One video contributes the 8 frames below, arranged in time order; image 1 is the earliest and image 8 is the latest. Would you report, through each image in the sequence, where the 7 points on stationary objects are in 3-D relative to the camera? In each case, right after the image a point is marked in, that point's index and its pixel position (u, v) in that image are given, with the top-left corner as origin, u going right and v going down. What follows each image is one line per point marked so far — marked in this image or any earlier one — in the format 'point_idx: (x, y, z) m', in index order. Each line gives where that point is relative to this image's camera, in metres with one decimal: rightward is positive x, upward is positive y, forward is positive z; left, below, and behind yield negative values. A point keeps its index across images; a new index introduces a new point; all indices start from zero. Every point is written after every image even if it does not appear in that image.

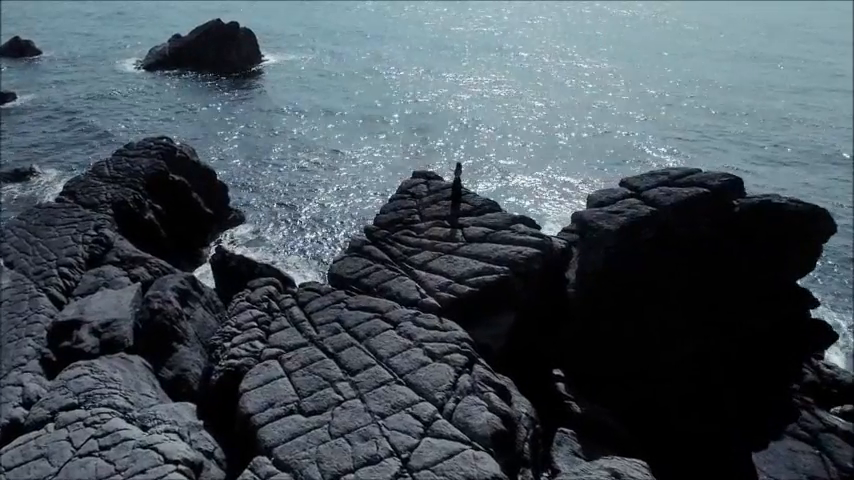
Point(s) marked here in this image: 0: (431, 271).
0: (+0.1, -0.7, +14.2) m
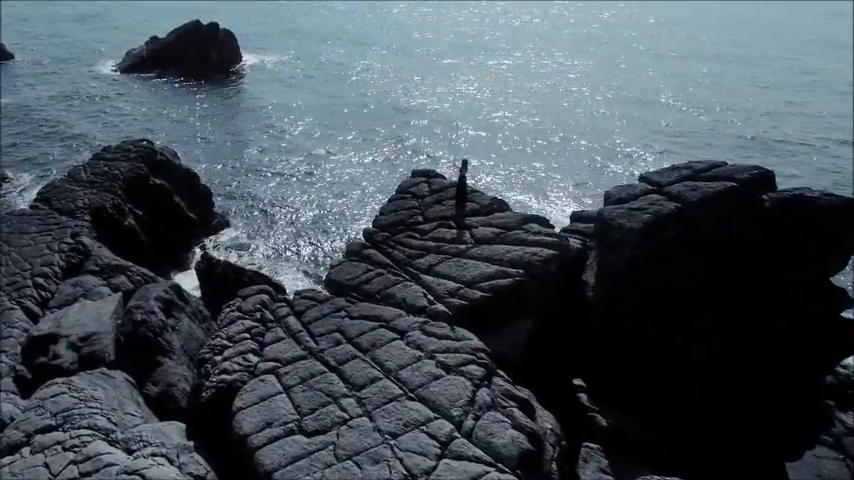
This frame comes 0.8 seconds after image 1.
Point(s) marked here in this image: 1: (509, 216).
0: (+0.3, -0.8, +13.2) m
1: (+1.9, +0.5, +14.0) m
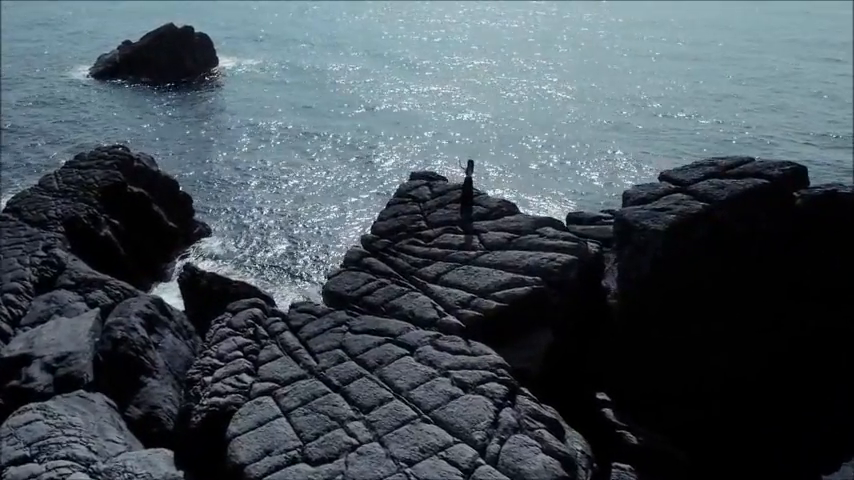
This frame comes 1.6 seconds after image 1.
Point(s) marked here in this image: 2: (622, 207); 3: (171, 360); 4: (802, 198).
0: (+0.4, -0.9, +12.3) m
1: (+2.0, +0.4, +13.1) m
2: (+3.7, +0.6, +11.9) m
3: (-6.0, -2.8, +14.7) m
4: (+7.1, +0.8, +11.7) m
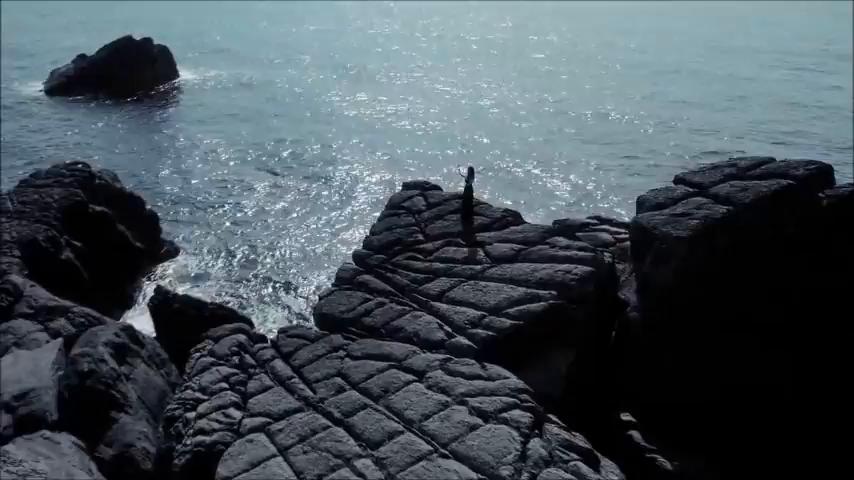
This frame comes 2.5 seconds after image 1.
0: (+0.5, -1.1, +11.4) m
1: (+2.0, +0.2, +12.3) m
2: (+3.8, +0.5, +11.2) m
3: (-6.0, -3.3, +13.4) m
4: (+7.2, +0.8, +11.1) m
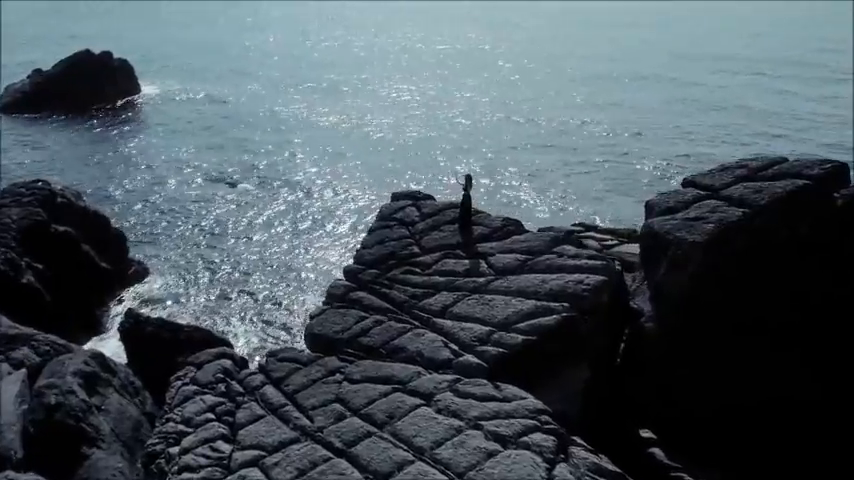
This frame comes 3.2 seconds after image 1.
0: (+0.5, -1.3, +10.7) m
1: (+2.0, 0.0, +11.7) m
2: (+3.8, +0.4, +10.7) m
3: (-6.0, -3.7, +12.3) m
4: (+7.2, +0.8, +10.8) m
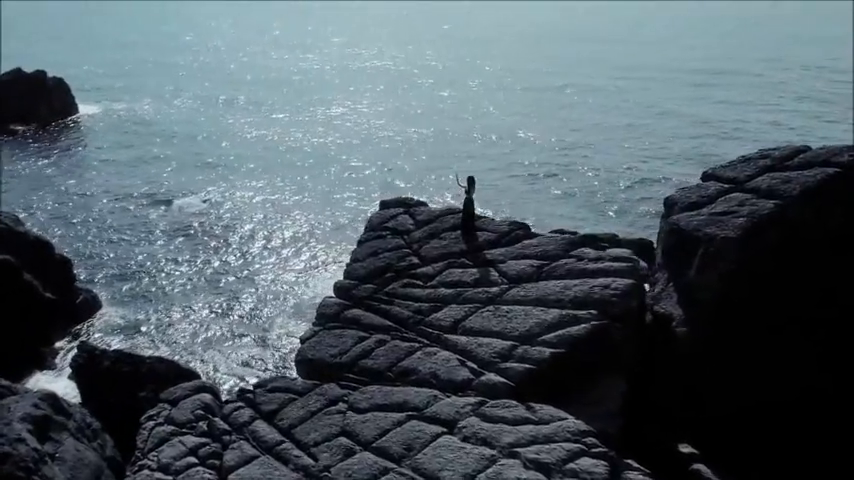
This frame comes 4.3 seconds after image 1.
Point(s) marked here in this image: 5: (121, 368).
0: (+0.7, -1.5, +9.7) m
1: (+2.0, 0.0, +10.8) m
2: (+3.9, +0.4, +10.0) m
3: (-5.8, -4.1, +10.7) m
4: (+7.2, +0.9, +10.4) m
5: (-6.7, -2.8, +13.8) m
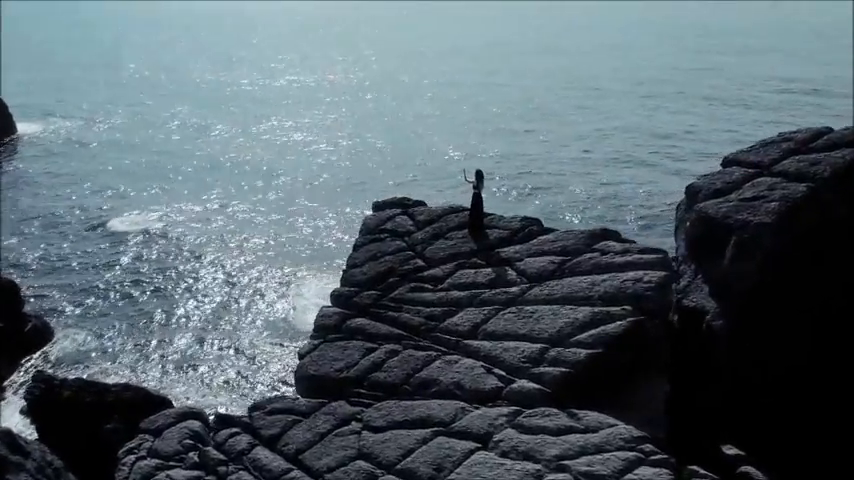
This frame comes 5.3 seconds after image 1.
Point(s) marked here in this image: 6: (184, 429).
0: (+1.0, -1.4, +8.9) m
1: (+2.1, 0.0, +10.1) m
2: (+4.1, +0.6, +9.4) m
3: (-5.5, -4.3, +9.4) m
4: (+7.3, +1.2, +10.1) m
5: (-6.7, -3.1, +12.4) m
6: (-3.5, -2.8, +9.1) m
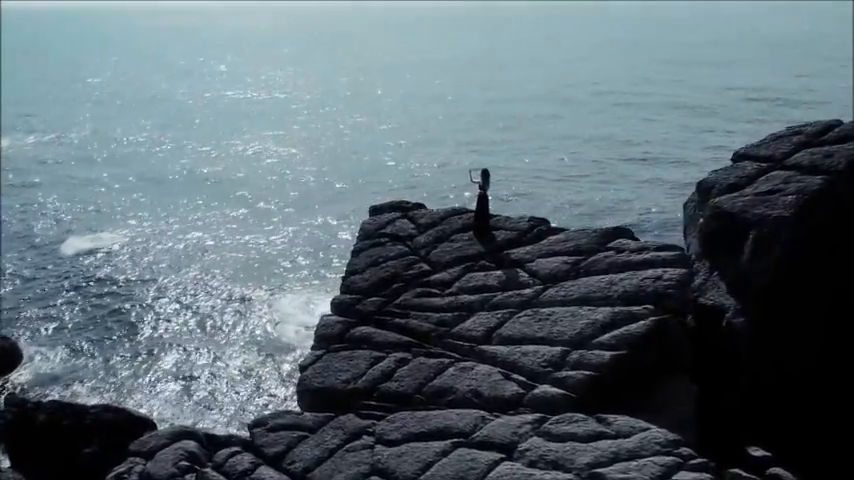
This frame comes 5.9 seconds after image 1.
0: (+1.2, -1.4, +8.5) m
1: (+2.2, 0.0, +9.8) m
2: (+4.2, +0.6, +9.2) m
3: (-5.3, -4.4, +8.6) m
4: (+7.4, +1.3, +10.0) m
5: (-6.6, -3.4, +11.6) m
6: (-3.3, -2.8, +8.5) m
